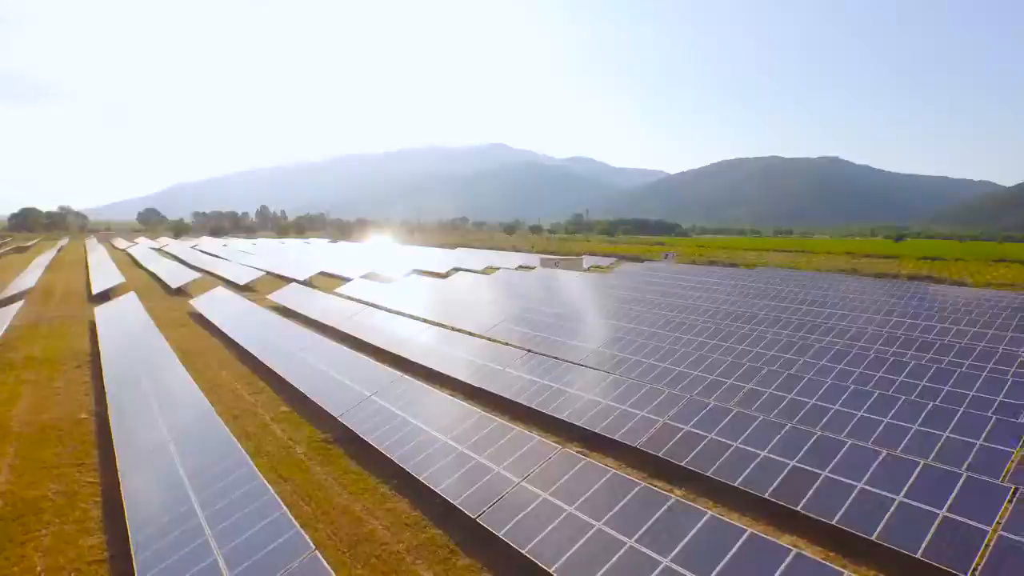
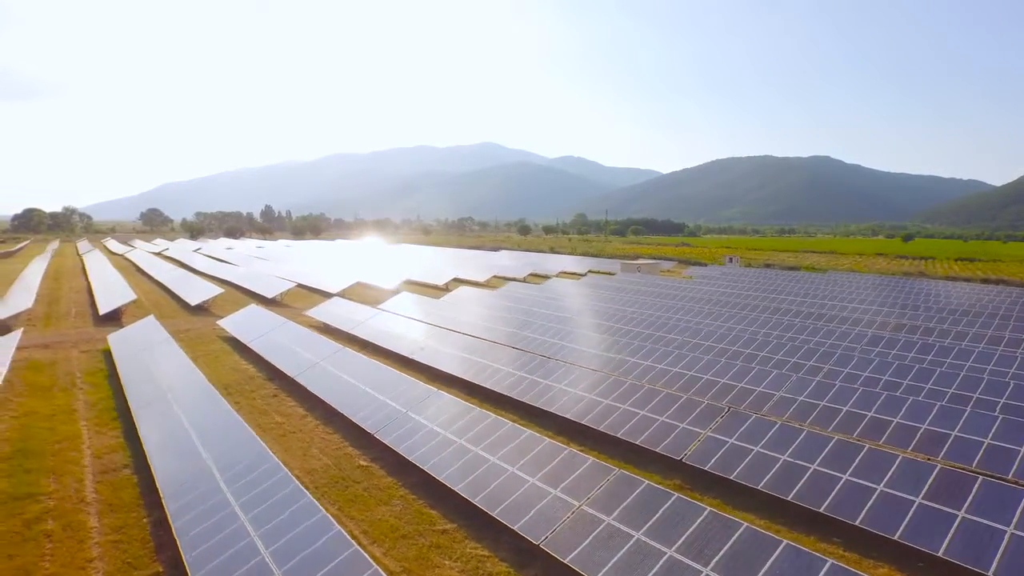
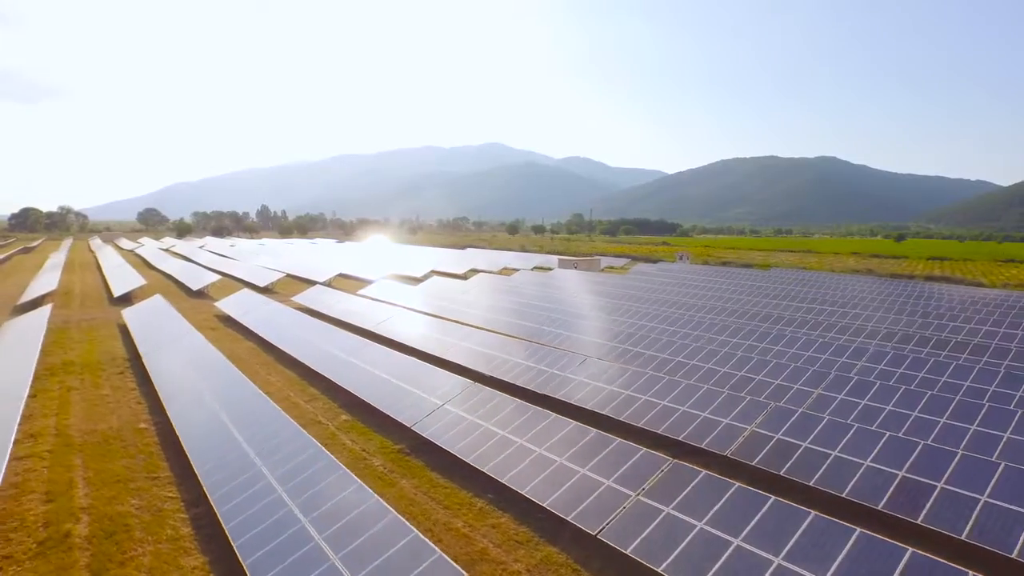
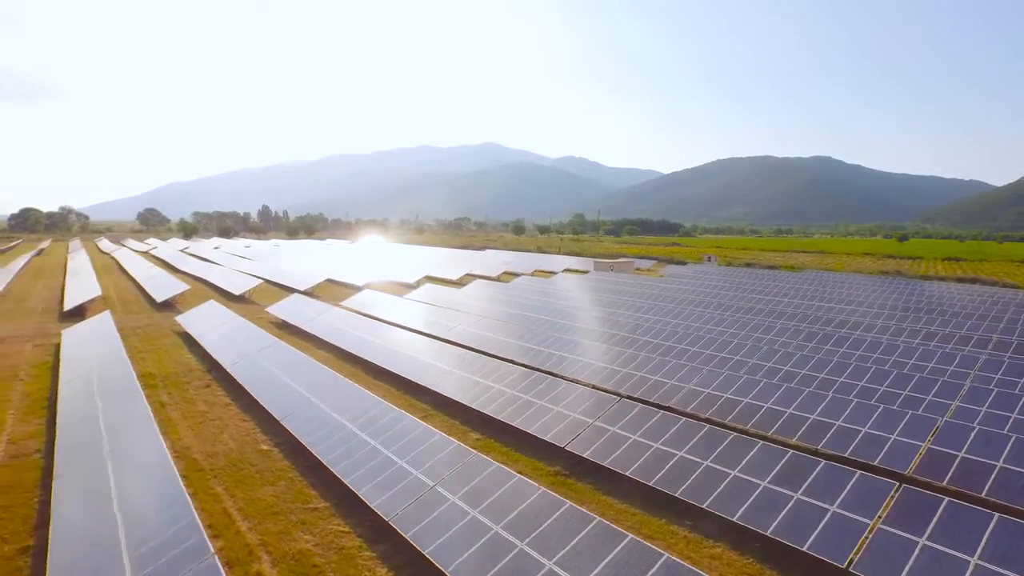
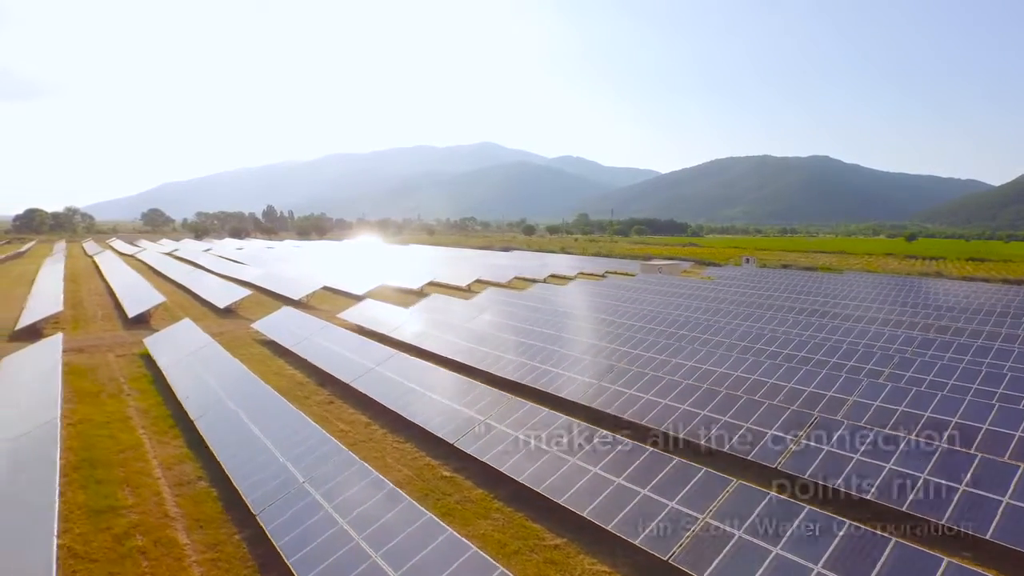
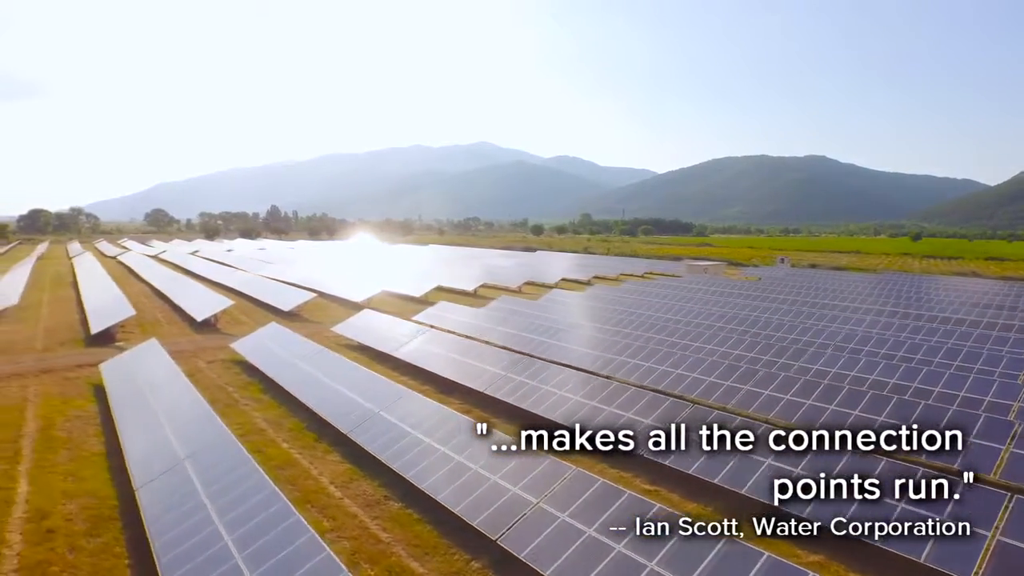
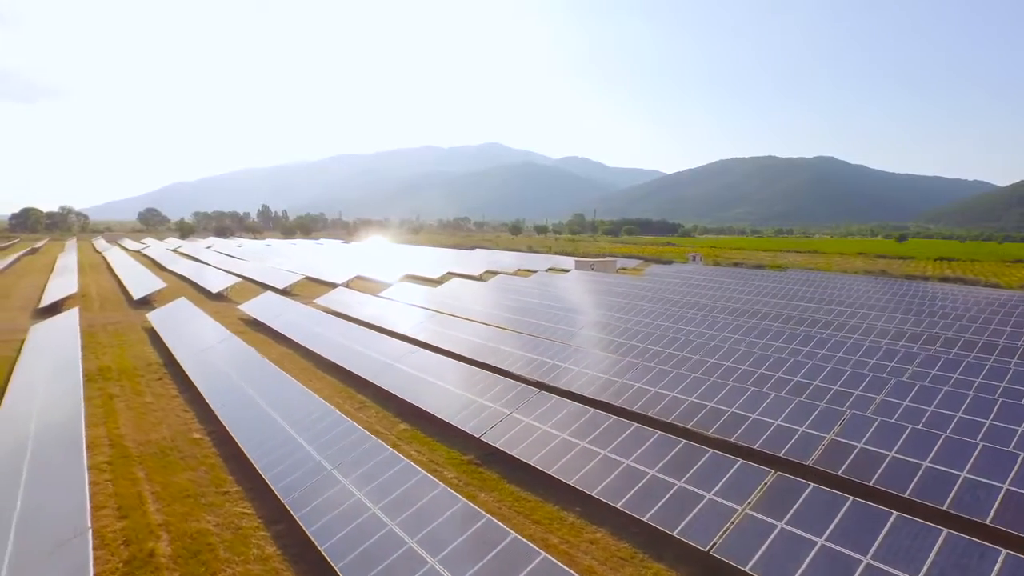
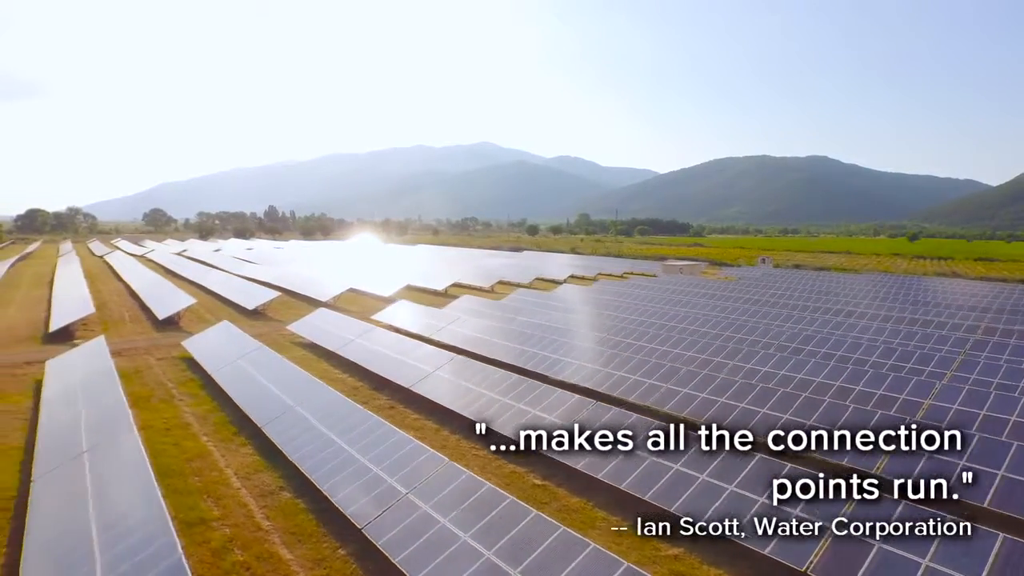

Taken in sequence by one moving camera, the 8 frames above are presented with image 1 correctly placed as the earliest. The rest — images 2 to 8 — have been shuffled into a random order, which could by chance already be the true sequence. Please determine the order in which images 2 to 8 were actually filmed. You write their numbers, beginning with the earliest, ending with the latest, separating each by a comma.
3, 7, 4, 2, 5, 8, 6
